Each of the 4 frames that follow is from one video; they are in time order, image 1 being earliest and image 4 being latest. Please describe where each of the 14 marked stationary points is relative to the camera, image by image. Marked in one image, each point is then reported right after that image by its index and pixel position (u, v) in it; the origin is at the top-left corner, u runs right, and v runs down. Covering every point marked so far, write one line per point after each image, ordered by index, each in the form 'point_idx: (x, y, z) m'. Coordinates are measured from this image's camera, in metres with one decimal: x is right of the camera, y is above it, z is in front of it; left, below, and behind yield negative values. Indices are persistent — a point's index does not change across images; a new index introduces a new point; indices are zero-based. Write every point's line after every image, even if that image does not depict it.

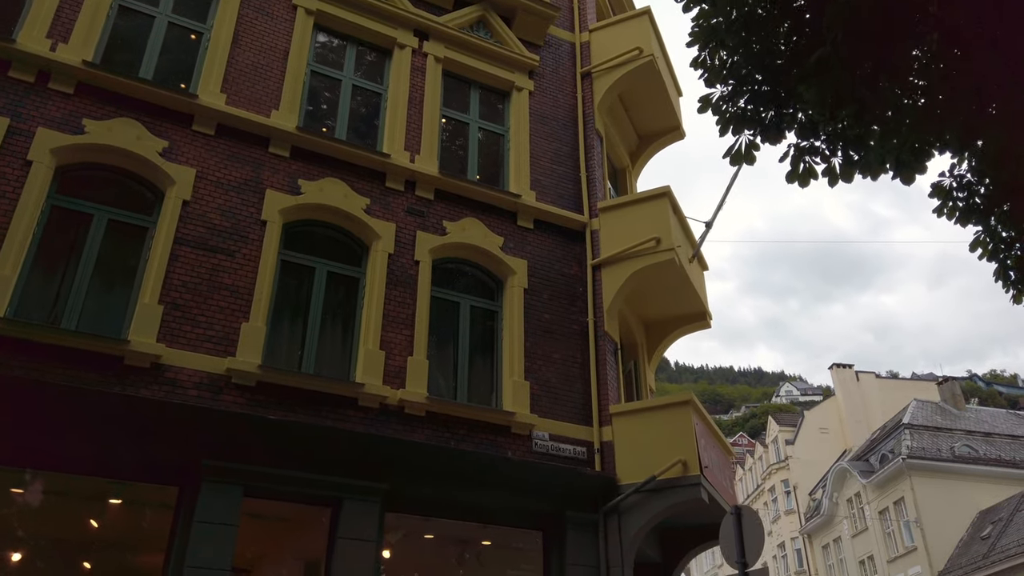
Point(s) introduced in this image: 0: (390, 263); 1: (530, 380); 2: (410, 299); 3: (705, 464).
0: (-1.6, +0.3, +10.3) m
1: (+0.2, -1.2, +10.5) m
2: (-1.3, -0.1, +10.3) m
3: (+2.4, -2.2, +9.9) m
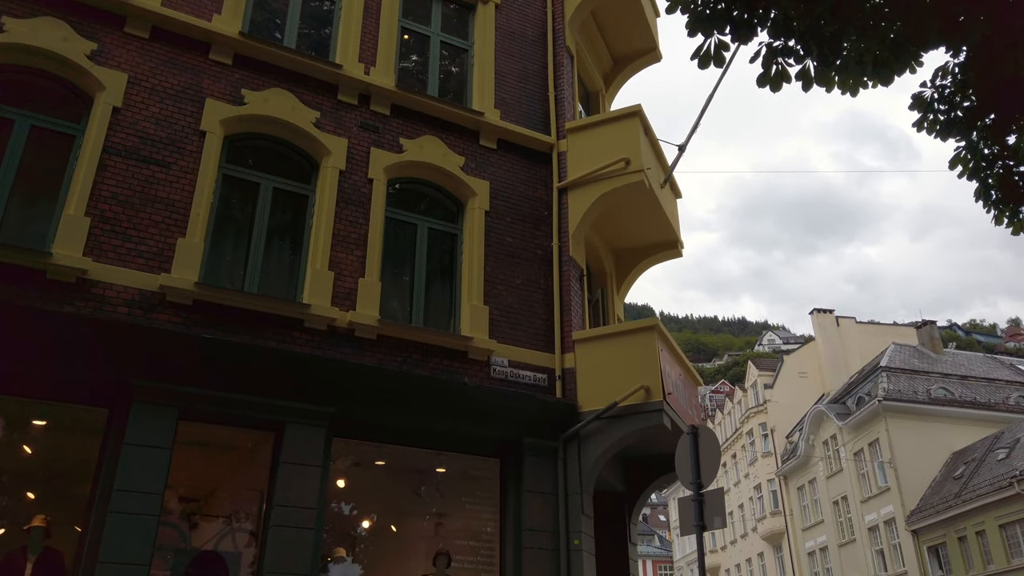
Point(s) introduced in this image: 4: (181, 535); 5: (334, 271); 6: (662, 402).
0: (-2.1, +1.3, +9.7) m
1: (-0.3, -0.2, +10.0) m
2: (-1.9, +0.9, +9.7) m
3: (+1.9, -1.3, +9.5) m
4: (-3.2, -2.4, +7.8) m
5: (-2.1, +0.2, +9.3) m
6: (+1.8, -1.3, +9.2) m
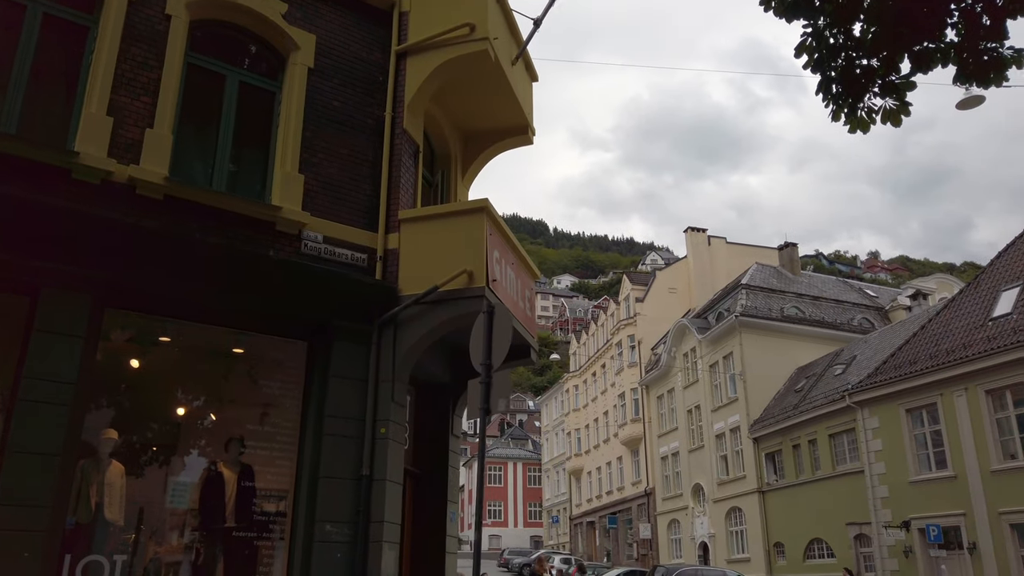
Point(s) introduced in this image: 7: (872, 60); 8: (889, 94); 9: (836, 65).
0: (-4.0, +2.9, +8.3) m
1: (-2.4, +1.3, +9.0) m
2: (-3.8, +2.4, +8.4) m
3: (-0.2, +0.1, +8.9) m
4: (-5.1, -1.0, +6.6) m
5: (-4.0, +1.7, +8.0) m
6: (-0.3, 0.0, +8.6) m
7: (+3.7, +2.3, +8.0) m
8: (+3.9, +2.0, +8.1) m
9: (+3.4, +2.3, +8.2) m
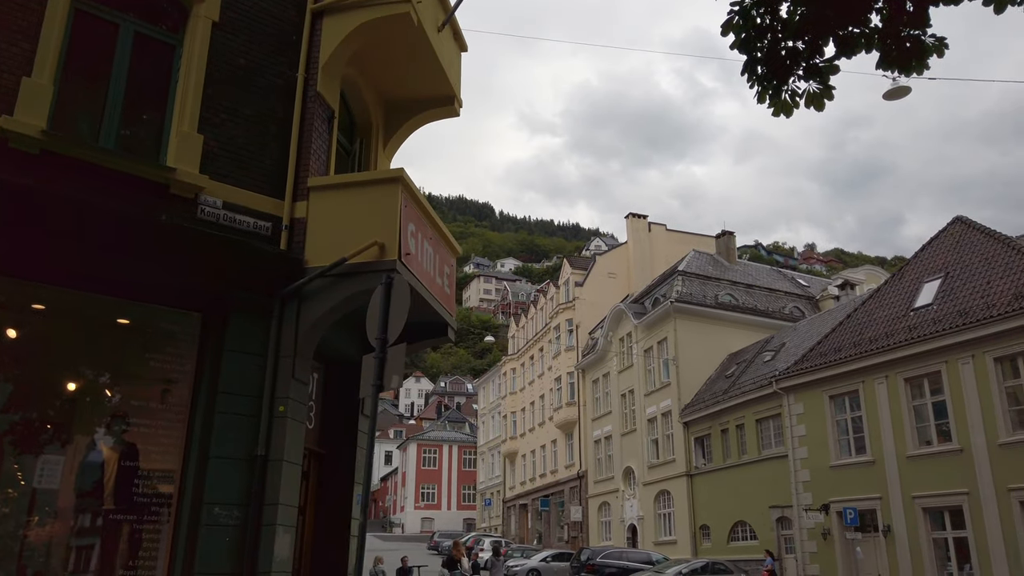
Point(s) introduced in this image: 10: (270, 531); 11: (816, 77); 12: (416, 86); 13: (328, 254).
0: (-4.9, +3.3, +7.6) m
1: (-3.3, +1.6, +8.4) m
2: (-4.6, +2.8, +7.7) m
3: (-1.1, +0.4, +8.5) m
4: (-5.9, -0.7, +5.9) m
5: (-4.9, +2.1, +7.3) m
6: (-1.2, +0.3, +8.2) m
7: (+2.8, +2.5, +7.9) m
8: (+3.1, +2.1, +8.0) m
9: (+2.5, +2.5, +8.0) m
10: (-2.4, -2.4, +7.6) m
11: (+3.1, +2.1, +8.0) m
12: (-1.3, +2.8, +11.0) m
13: (-2.0, +0.4, +8.4) m
